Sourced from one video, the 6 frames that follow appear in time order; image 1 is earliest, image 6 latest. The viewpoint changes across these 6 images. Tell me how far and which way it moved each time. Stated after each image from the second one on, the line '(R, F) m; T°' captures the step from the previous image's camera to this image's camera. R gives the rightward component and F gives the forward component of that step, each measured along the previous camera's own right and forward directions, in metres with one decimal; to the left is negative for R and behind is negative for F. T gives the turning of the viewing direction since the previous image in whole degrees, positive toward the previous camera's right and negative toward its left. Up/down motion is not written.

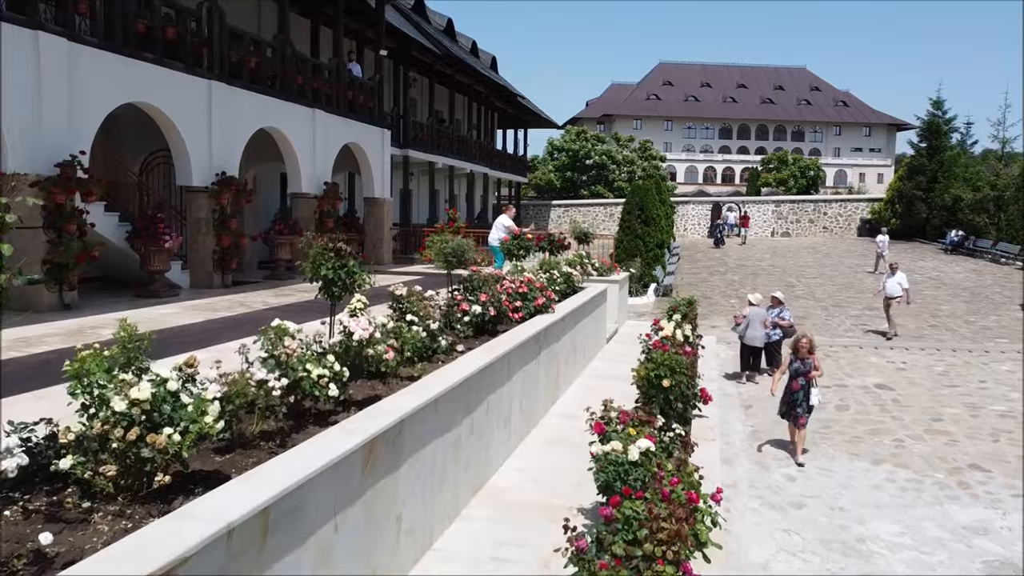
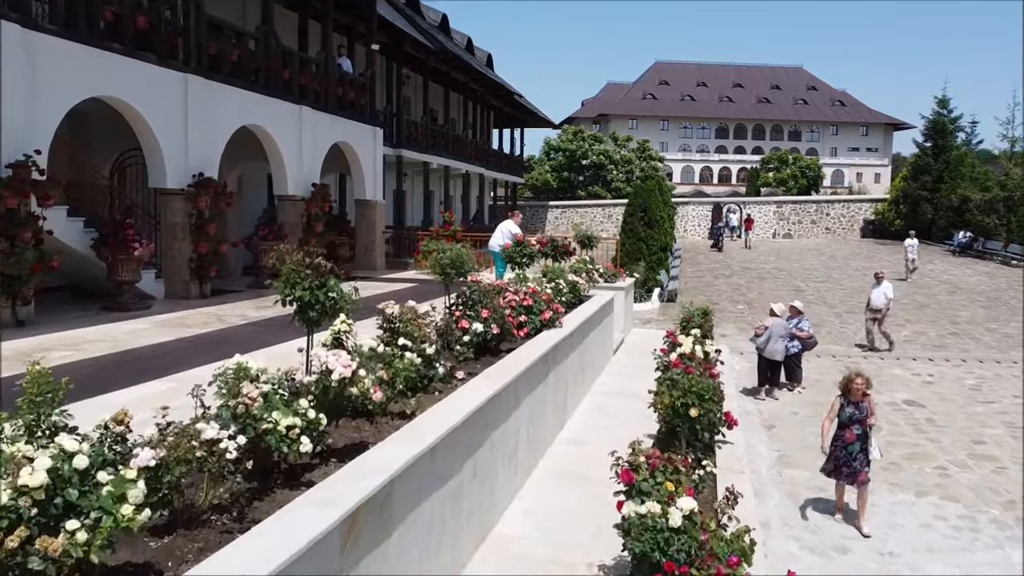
(-0.1, +0.8) m; 0°
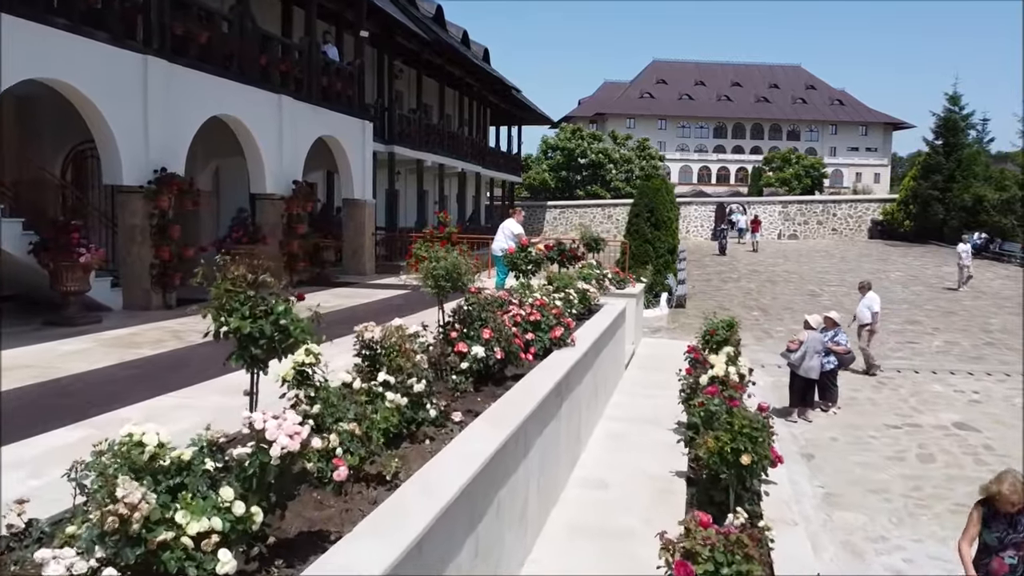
(-0.1, +1.1) m; 0°
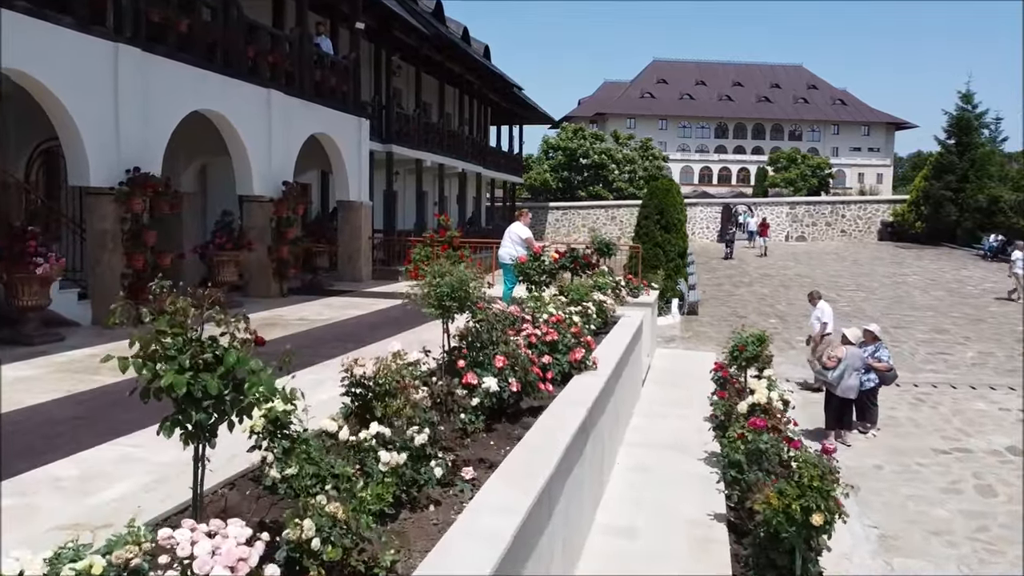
(-0.1, +0.8) m; 0°
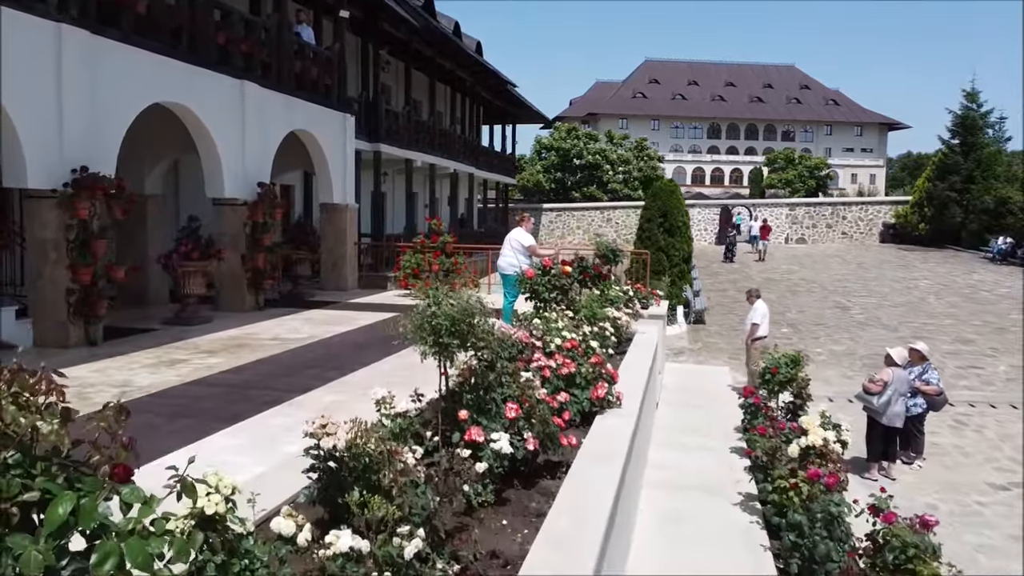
(-0.1, +1.0) m; +1°
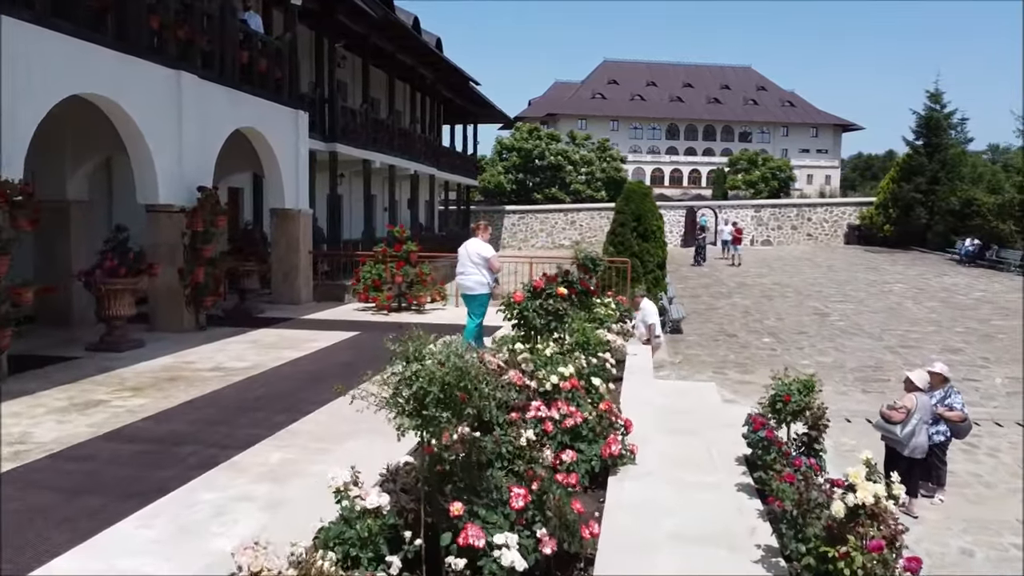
(-0.2, +1.0) m; +3°
